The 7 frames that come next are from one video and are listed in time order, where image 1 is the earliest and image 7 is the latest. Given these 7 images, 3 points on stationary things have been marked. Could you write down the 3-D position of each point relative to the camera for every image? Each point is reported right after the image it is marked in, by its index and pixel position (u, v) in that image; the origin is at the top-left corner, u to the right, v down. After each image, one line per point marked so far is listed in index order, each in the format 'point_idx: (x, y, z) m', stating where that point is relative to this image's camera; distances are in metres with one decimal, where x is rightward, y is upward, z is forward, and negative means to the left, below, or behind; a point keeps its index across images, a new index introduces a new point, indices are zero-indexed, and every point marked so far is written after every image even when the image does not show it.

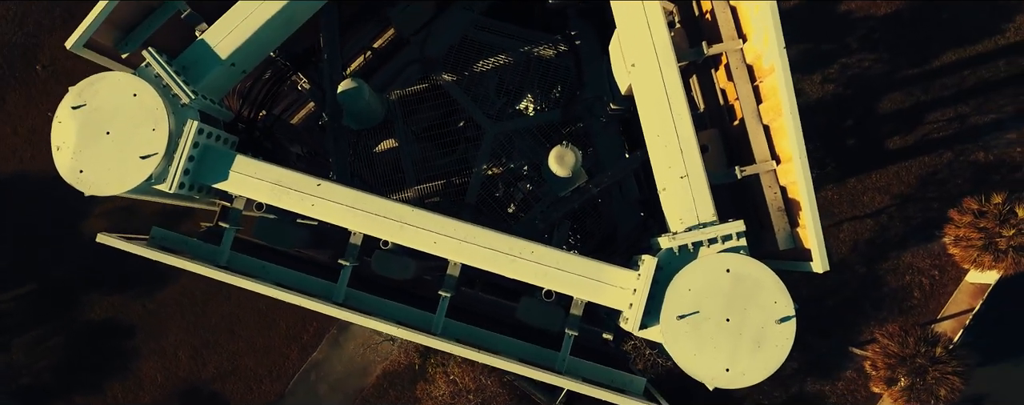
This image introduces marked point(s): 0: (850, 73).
0: (+10.3, +3.9, +19.3) m
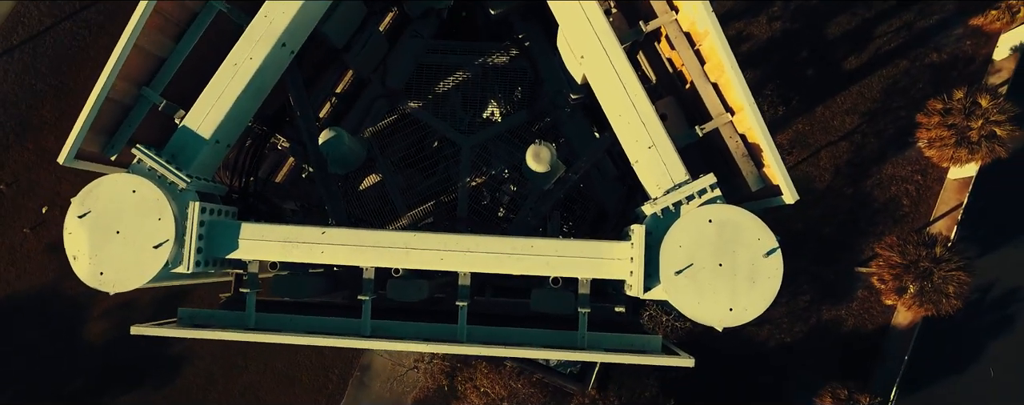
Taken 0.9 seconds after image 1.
0: (+8.8, +6.1, +19.7) m
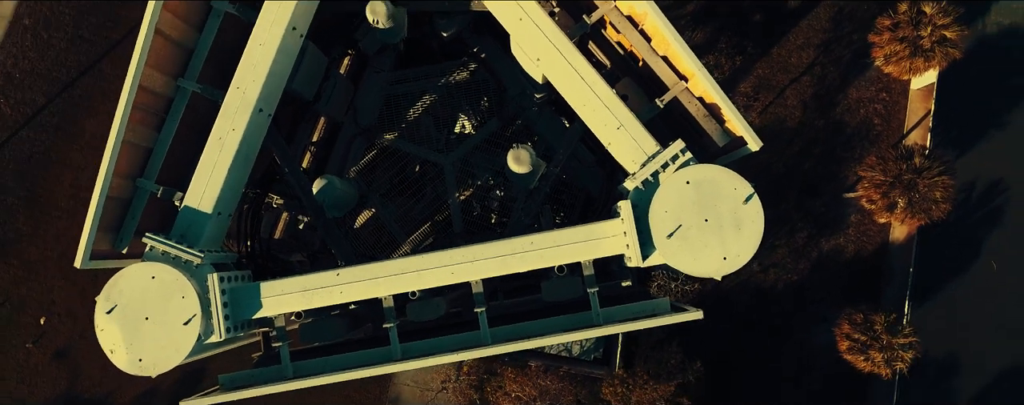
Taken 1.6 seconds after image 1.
0: (+6.8, +7.7, +20.1) m
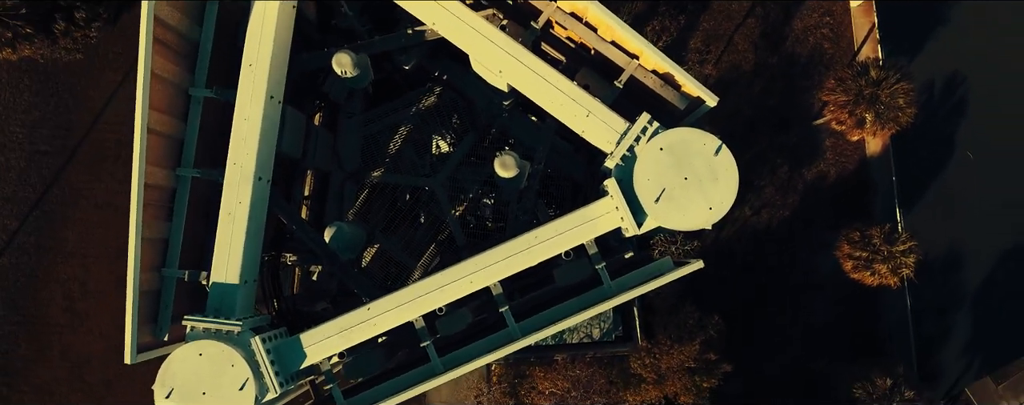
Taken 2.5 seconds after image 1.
0: (+4.4, +9.0, +20.5) m
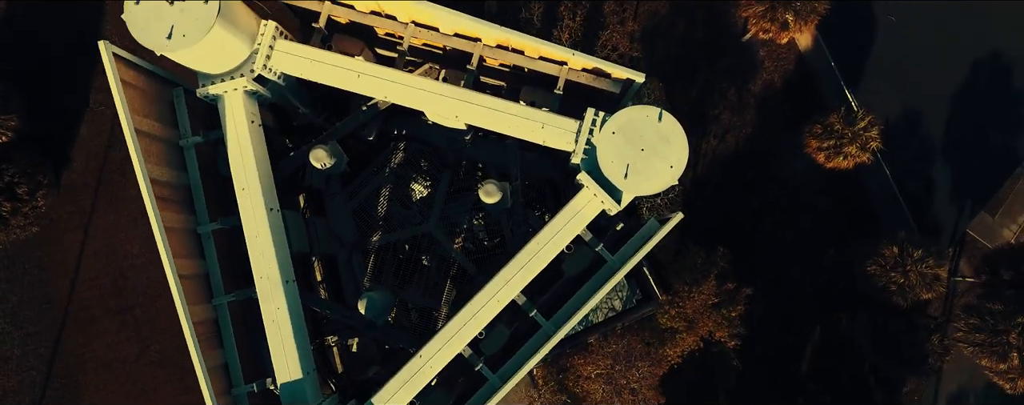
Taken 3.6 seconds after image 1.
0: (+0.4, +9.5, +21.1) m
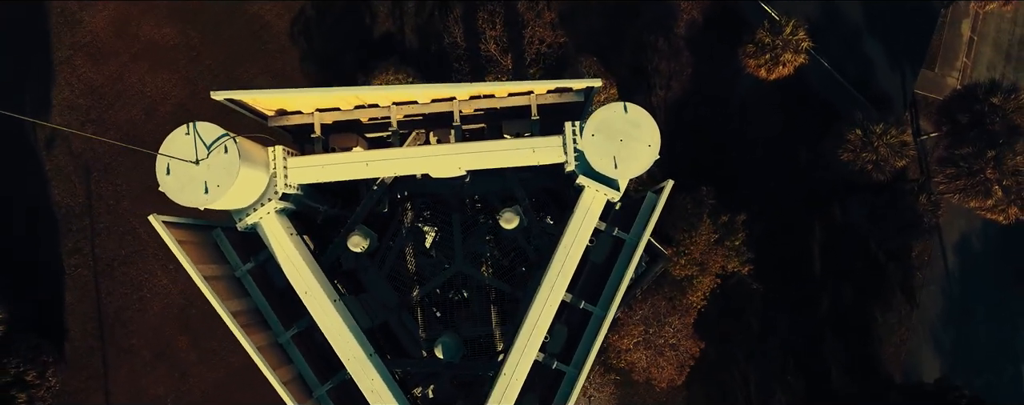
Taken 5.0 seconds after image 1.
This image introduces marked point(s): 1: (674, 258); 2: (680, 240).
0: (-3.3, +8.6, +21.7) m
1: (+4.9, -1.7, +19.1) m
2: (+5.1, -1.2, +19.1) m
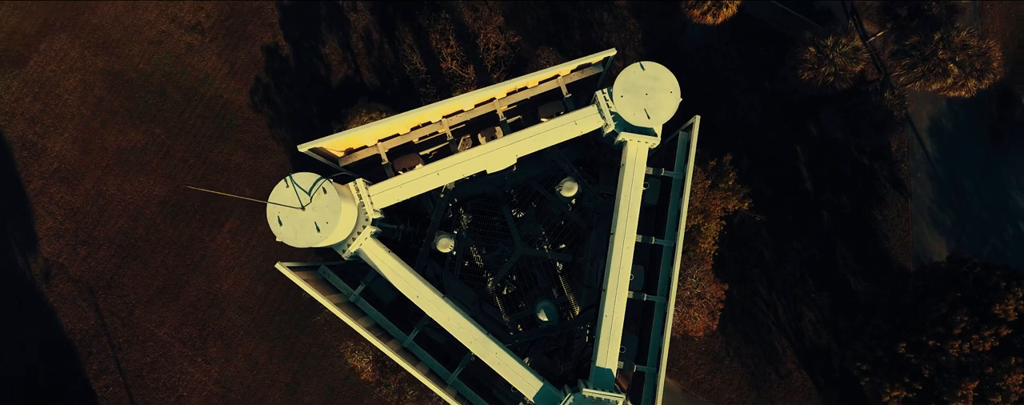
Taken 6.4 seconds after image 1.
0: (-5.6, +7.3, +22.2) m
1: (+5.2, -0.3, +19.9) m
2: (+5.2, +0.2, +19.8) m
